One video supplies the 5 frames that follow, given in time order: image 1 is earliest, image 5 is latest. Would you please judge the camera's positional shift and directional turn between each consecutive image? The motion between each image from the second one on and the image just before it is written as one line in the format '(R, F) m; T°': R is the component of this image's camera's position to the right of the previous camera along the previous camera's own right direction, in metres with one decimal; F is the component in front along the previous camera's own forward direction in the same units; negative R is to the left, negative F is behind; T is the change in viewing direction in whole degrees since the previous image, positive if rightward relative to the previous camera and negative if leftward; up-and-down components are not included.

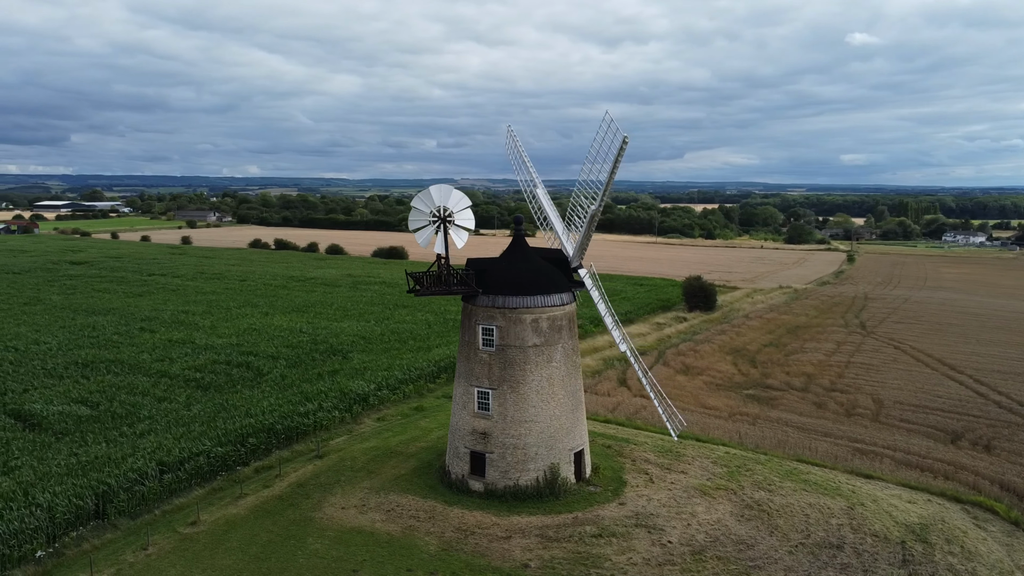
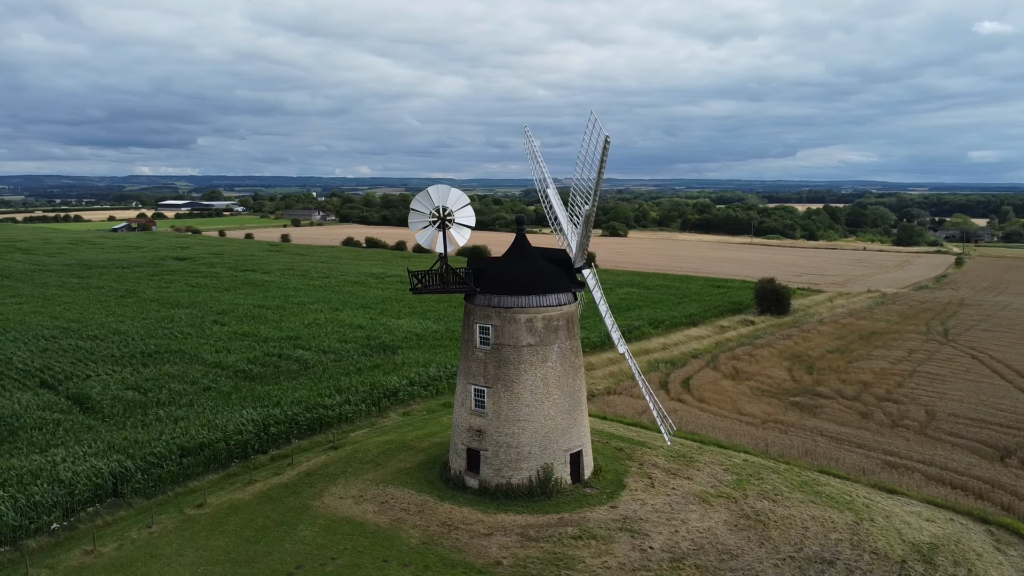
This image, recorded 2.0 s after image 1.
(+2.1, 0.0) m; -7°
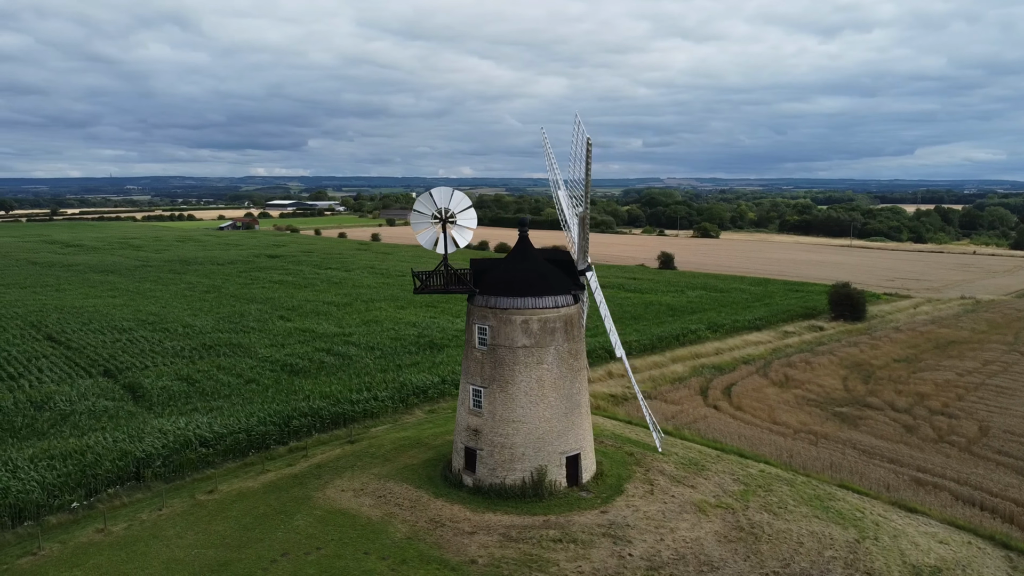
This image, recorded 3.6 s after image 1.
(+2.1, 0.0) m; -7°
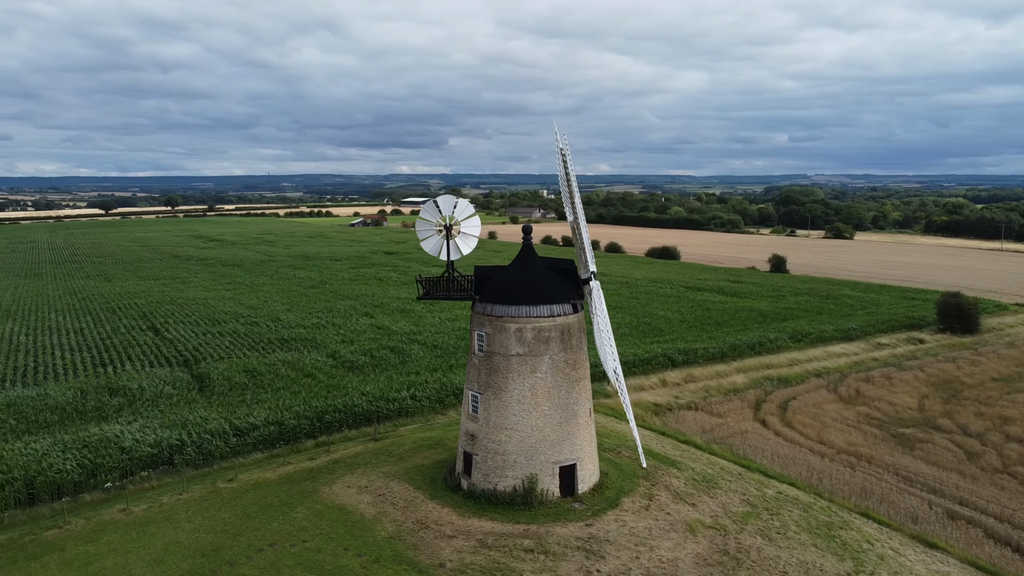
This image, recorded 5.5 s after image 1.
(+2.8, +0.2) m; -10°
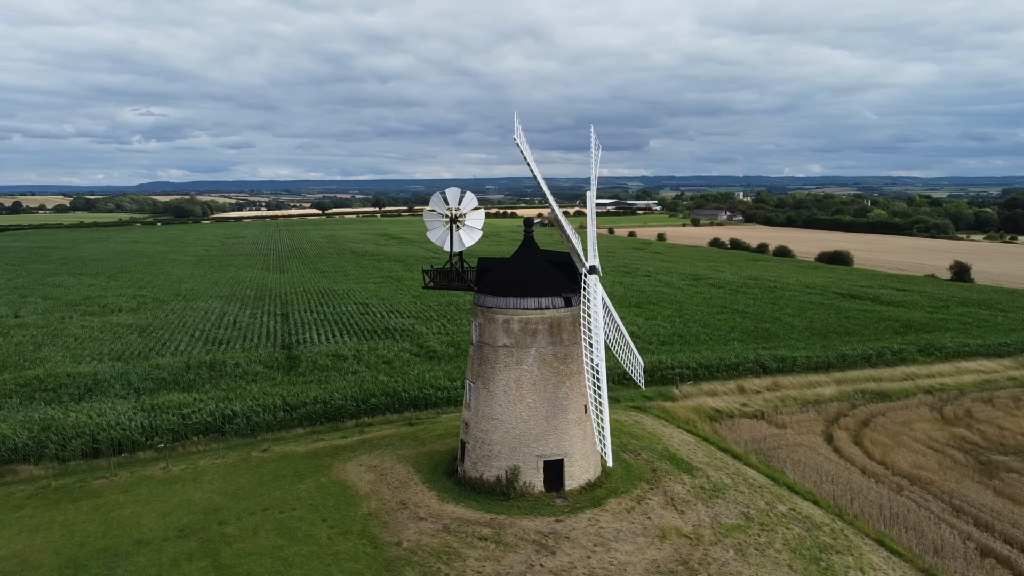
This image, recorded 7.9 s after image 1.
(+4.2, +0.4) m; -14°
